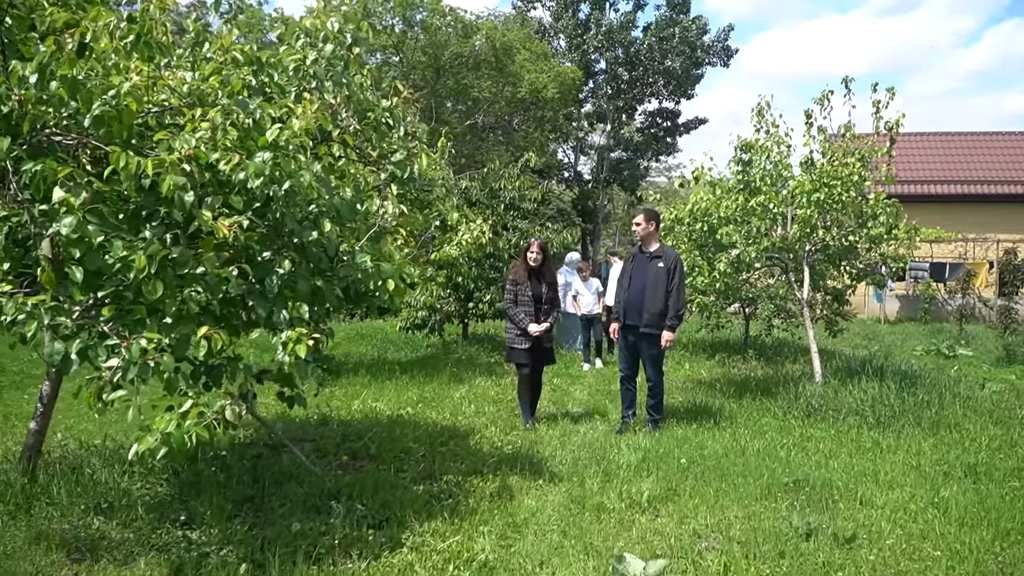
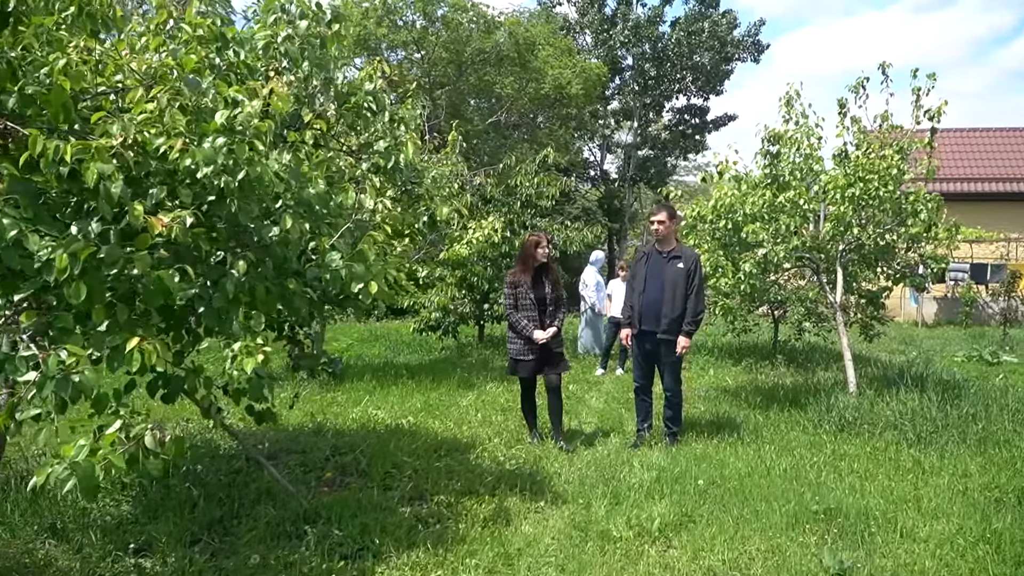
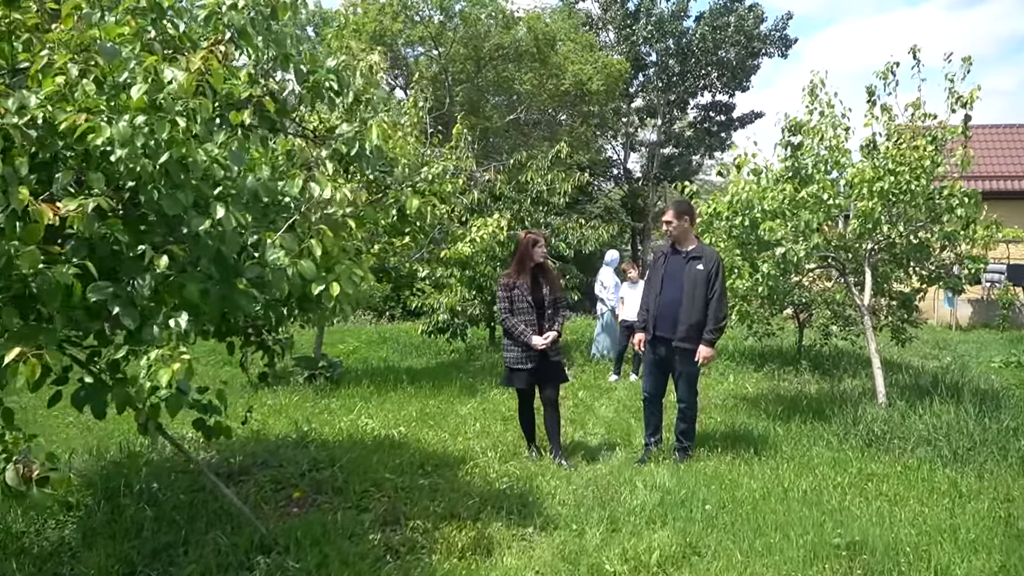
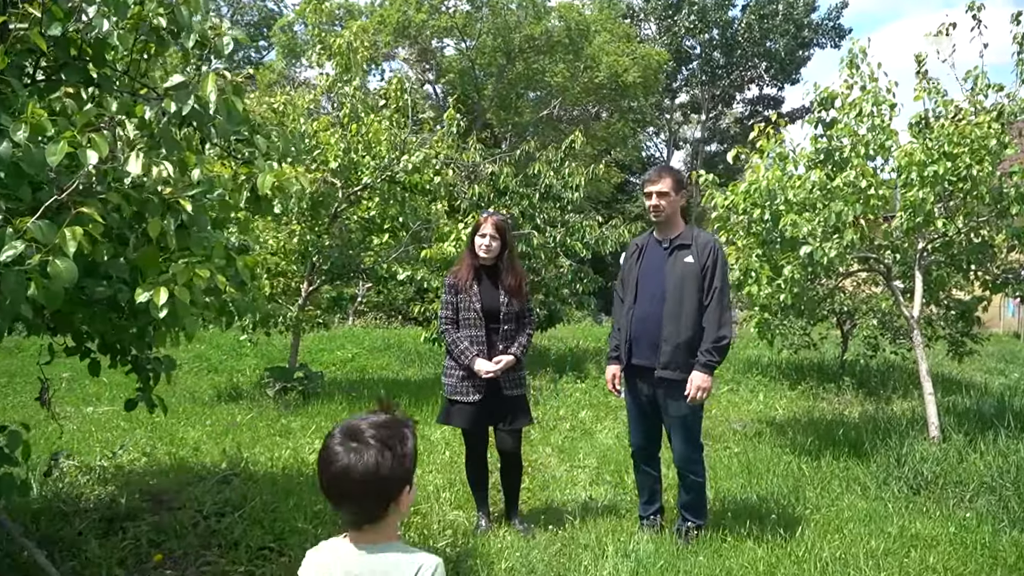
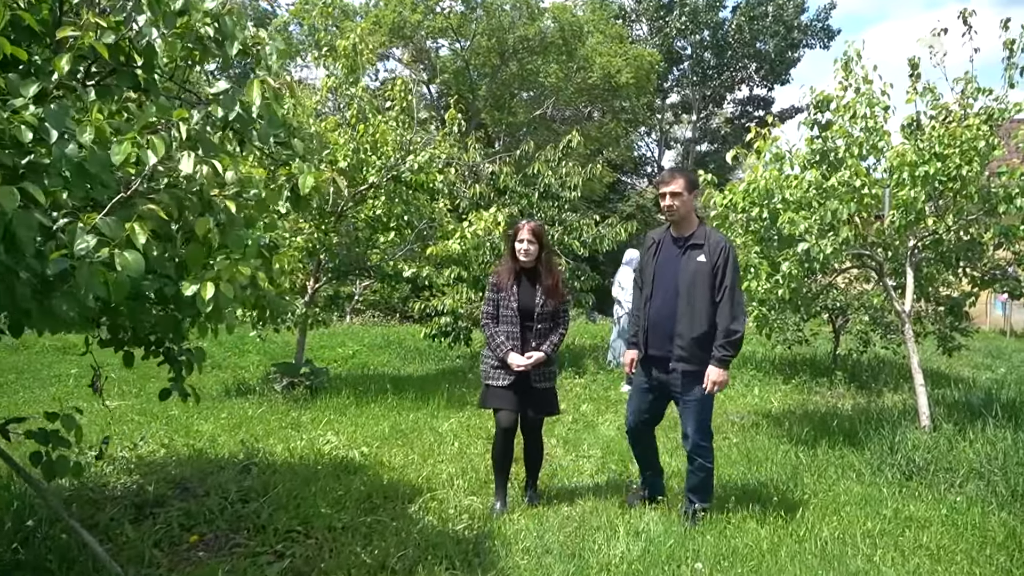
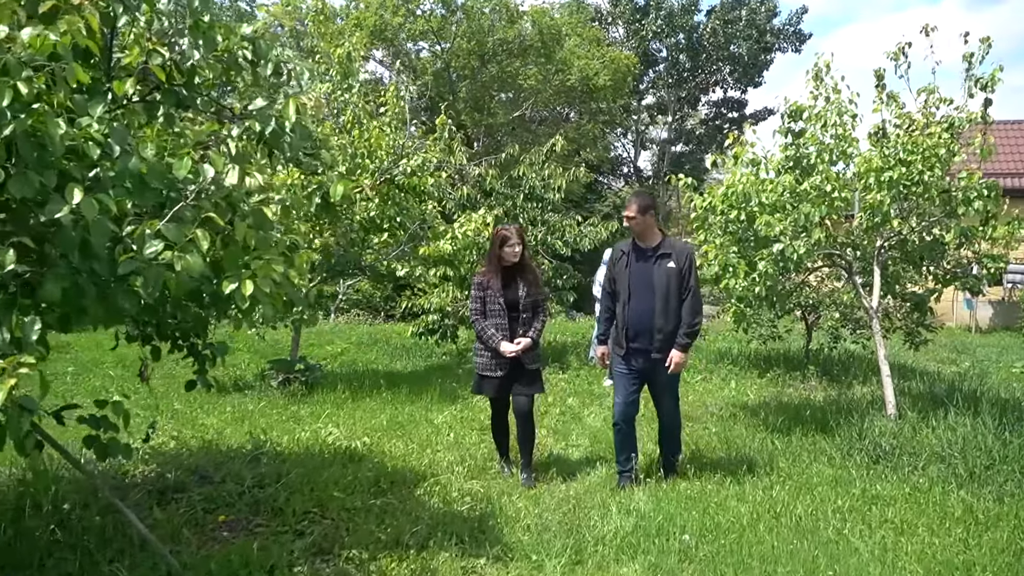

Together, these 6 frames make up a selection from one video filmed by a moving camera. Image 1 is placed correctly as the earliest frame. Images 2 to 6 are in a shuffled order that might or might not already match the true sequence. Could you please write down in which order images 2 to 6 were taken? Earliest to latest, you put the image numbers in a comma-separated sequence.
2, 3, 6, 5, 4
